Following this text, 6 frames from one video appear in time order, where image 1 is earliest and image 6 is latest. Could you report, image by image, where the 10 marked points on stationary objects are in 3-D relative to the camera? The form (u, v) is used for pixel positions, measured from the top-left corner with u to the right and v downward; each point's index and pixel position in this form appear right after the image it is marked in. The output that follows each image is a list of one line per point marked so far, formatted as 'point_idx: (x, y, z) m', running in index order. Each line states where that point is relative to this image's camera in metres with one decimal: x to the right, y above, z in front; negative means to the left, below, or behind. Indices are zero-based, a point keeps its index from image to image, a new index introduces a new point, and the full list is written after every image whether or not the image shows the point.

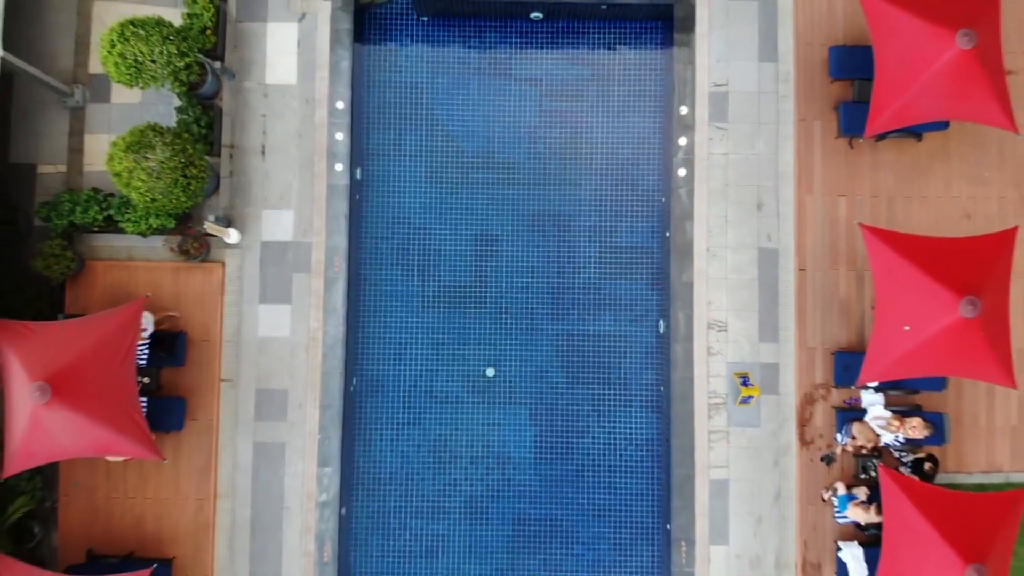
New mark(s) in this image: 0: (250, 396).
0: (-3.8, -1.6, +8.6) m
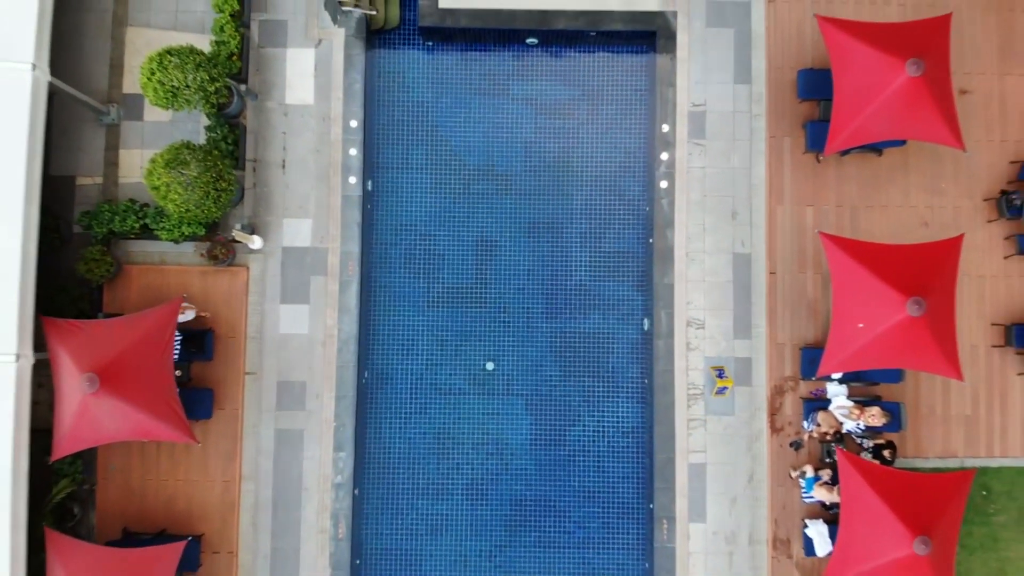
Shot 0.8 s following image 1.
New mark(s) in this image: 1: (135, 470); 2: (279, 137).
0: (-3.9, -1.6, +9.5) m
1: (-6.0, -2.9, +9.3) m
2: (-3.8, +2.5, +9.7) m
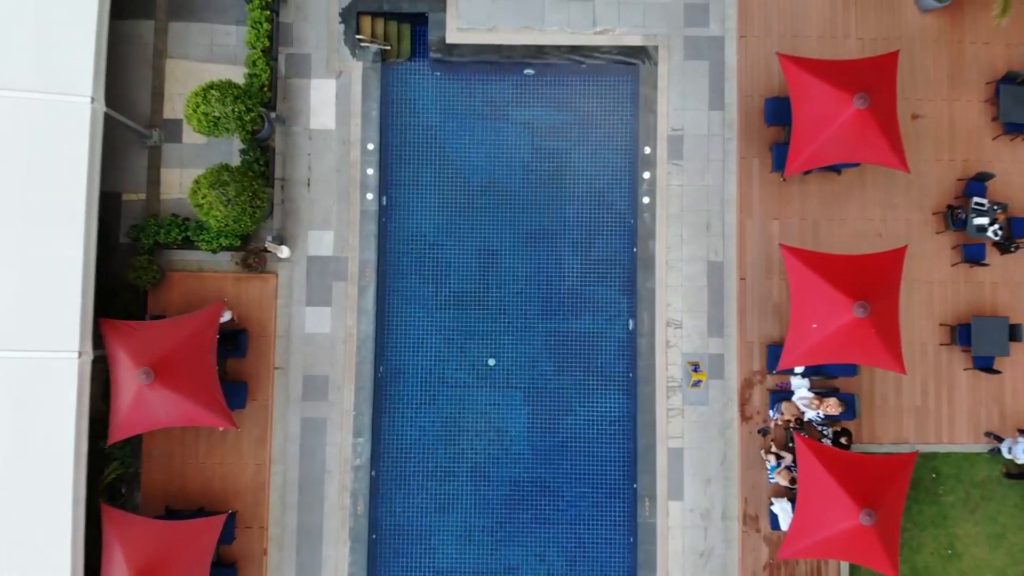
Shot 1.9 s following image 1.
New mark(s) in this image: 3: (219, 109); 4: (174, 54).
0: (-3.9, -1.7, +10.7) m
1: (-6.0, -3.0, +10.5) m
2: (-3.8, +2.4, +10.9) m
3: (-4.8, +2.9, +9.5) m
4: (-6.4, +4.4, +11.1) m
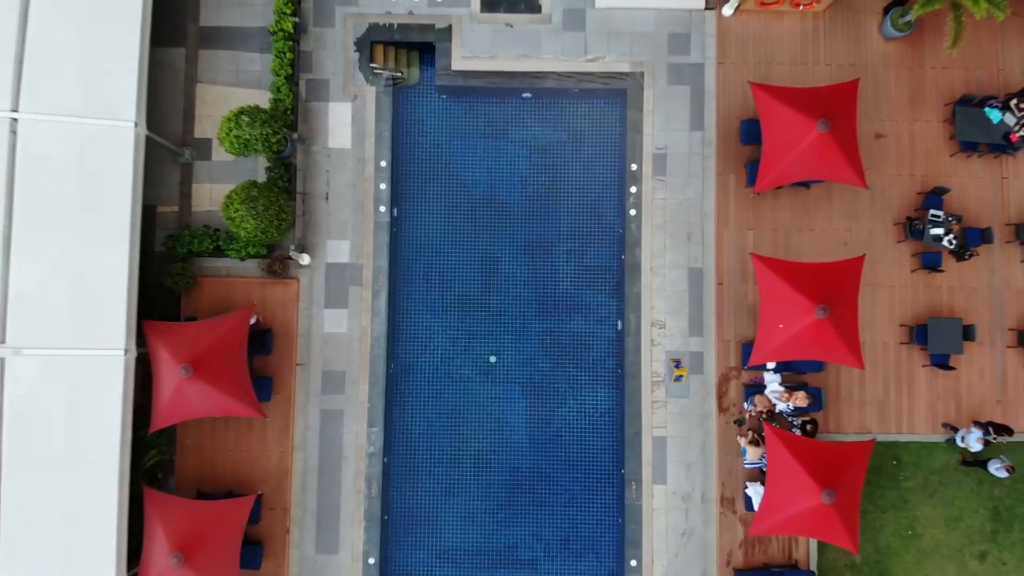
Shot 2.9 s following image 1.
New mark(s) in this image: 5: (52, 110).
0: (-3.9, -1.8, +11.8) m
1: (-6.0, -3.1, +11.6) m
2: (-3.8, +2.3, +12.0) m
3: (-4.8, +2.8, +10.7) m
4: (-6.4, +4.4, +12.2) m
5: (-8.1, +3.1, +10.3) m
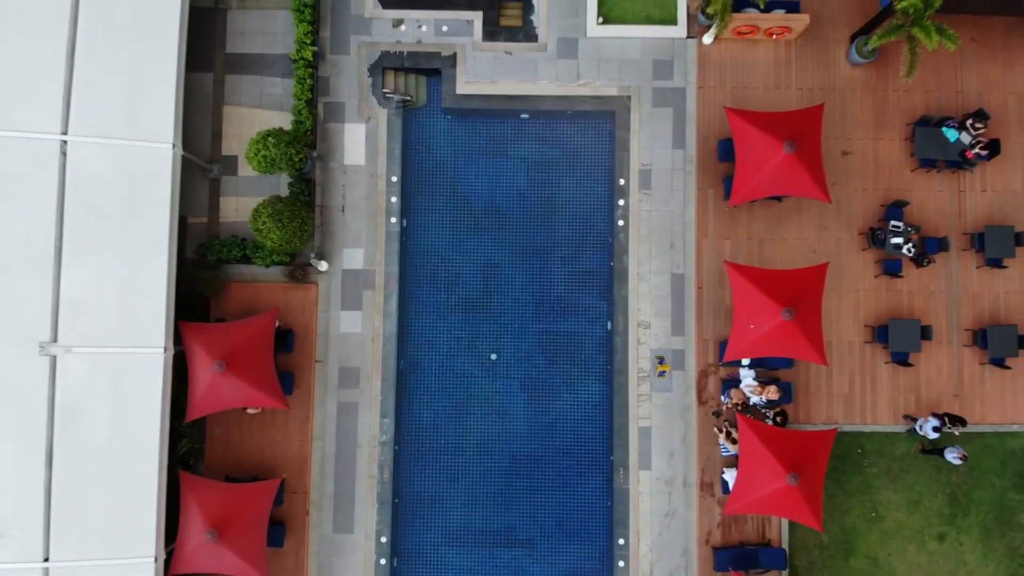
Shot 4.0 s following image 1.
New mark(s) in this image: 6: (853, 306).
0: (-3.9, -1.8, +13.0) m
1: (-6.1, -3.2, +12.8) m
2: (-3.9, +2.2, +13.2) m
3: (-4.8, +2.8, +11.8) m
4: (-6.4, +4.3, +13.4) m
5: (-8.1, +3.0, +11.5) m
6: (+7.8, -0.4, +13.4) m
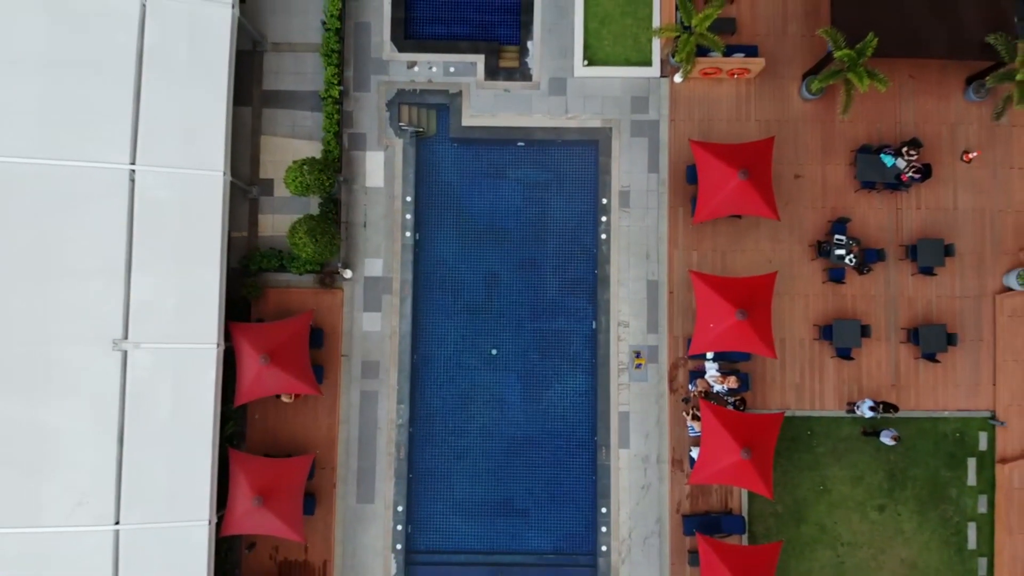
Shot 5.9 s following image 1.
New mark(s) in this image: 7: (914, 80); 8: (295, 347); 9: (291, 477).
0: (-4.0, -2.0, +15.1) m
1: (-6.1, -3.3, +14.9) m
2: (-3.9, +2.1, +15.3) m
3: (-4.8, +2.6, +14.0) m
4: (-6.5, +4.1, +15.6) m
5: (-8.2, +2.9, +13.7) m
6: (+7.7, -0.5, +15.6) m
7: (+11.0, +5.7, +16.1) m
8: (-5.1, -1.4, +13.8) m
9: (-5.2, -4.5, +13.8) m
